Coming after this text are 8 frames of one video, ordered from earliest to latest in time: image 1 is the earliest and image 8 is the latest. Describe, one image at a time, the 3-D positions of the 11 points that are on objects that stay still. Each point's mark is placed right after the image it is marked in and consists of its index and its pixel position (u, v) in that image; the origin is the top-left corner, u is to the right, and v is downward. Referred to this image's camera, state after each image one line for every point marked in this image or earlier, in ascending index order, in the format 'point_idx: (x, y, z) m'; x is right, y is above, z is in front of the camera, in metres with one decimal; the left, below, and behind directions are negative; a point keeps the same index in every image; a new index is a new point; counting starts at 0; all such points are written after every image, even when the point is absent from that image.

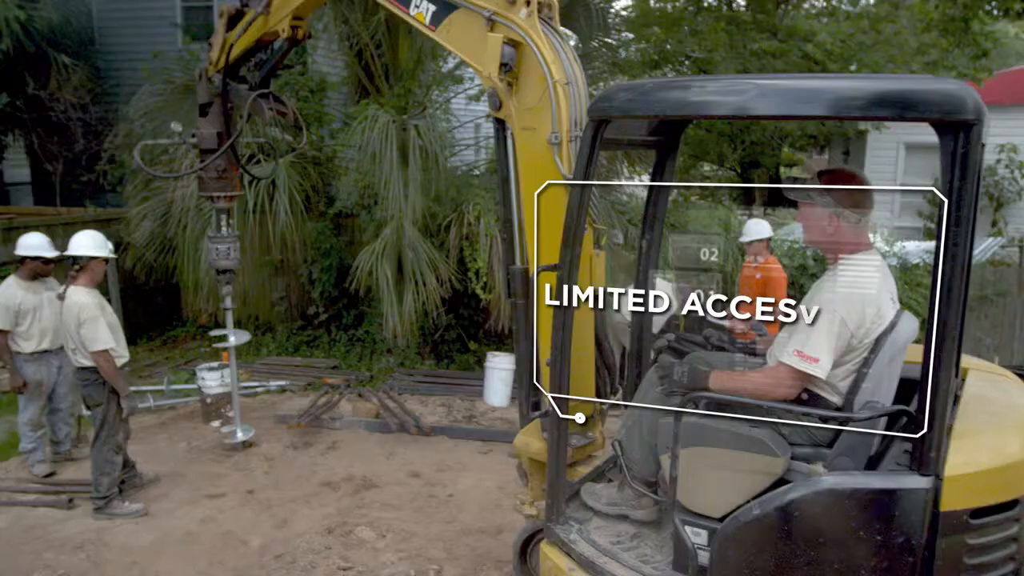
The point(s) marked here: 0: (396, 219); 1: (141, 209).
0: (-1.1, +0.7, +8.0) m
1: (-3.8, +0.8, +8.8) m
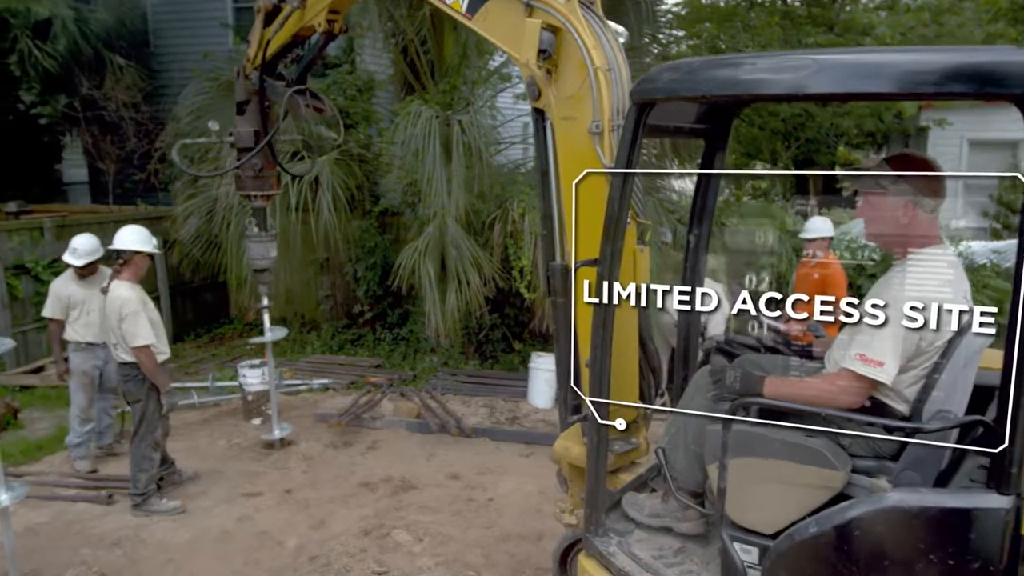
0: (-0.7, +0.7, +7.9) m
1: (-3.3, +0.8, +8.8) m
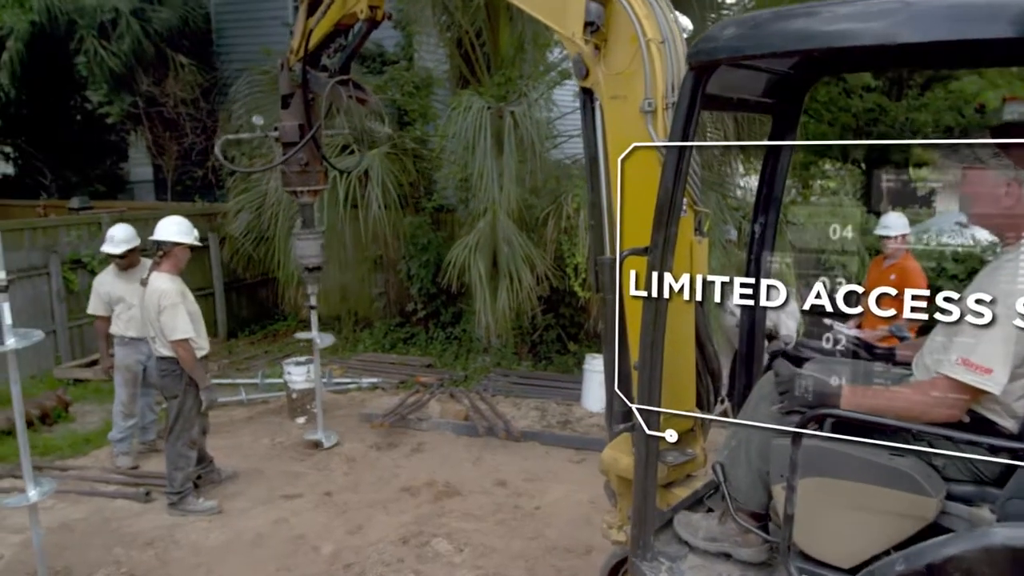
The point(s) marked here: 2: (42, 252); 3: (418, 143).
0: (-0.2, +0.7, +7.6) m
1: (-2.8, +0.9, +8.7) m
2: (-4.9, +0.4, +9.0) m
3: (-1.0, +1.6, +9.5) m
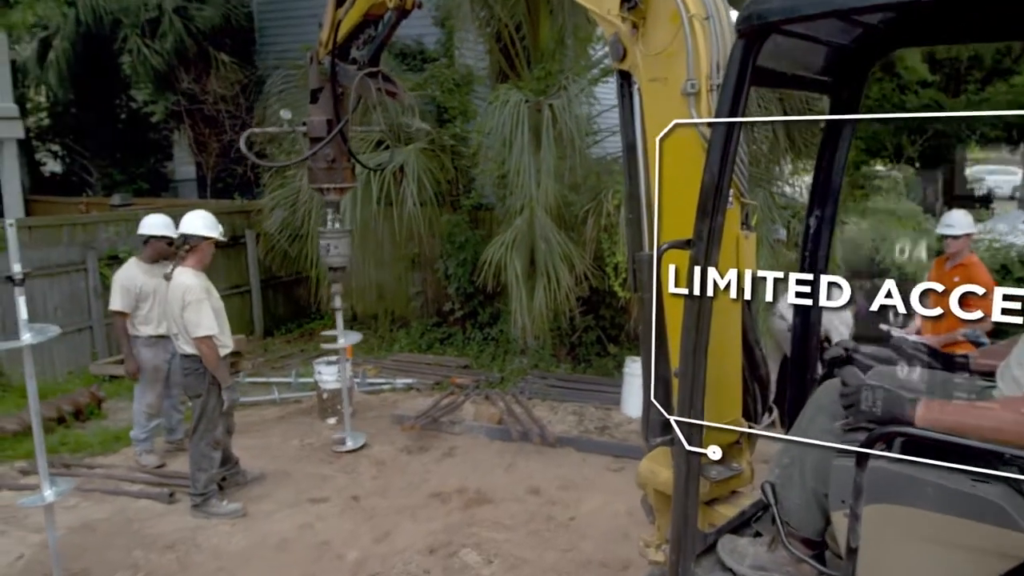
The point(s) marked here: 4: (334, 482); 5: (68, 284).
0: (+0.1, +0.7, +7.4) m
1: (-2.4, +0.9, +8.6) m
2: (-4.5, +0.4, +9.0) m
3: (-0.6, +1.6, +9.3) m
4: (-1.2, -1.3, +5.6) m
5: (-4.6, 0.0, +8.9) m
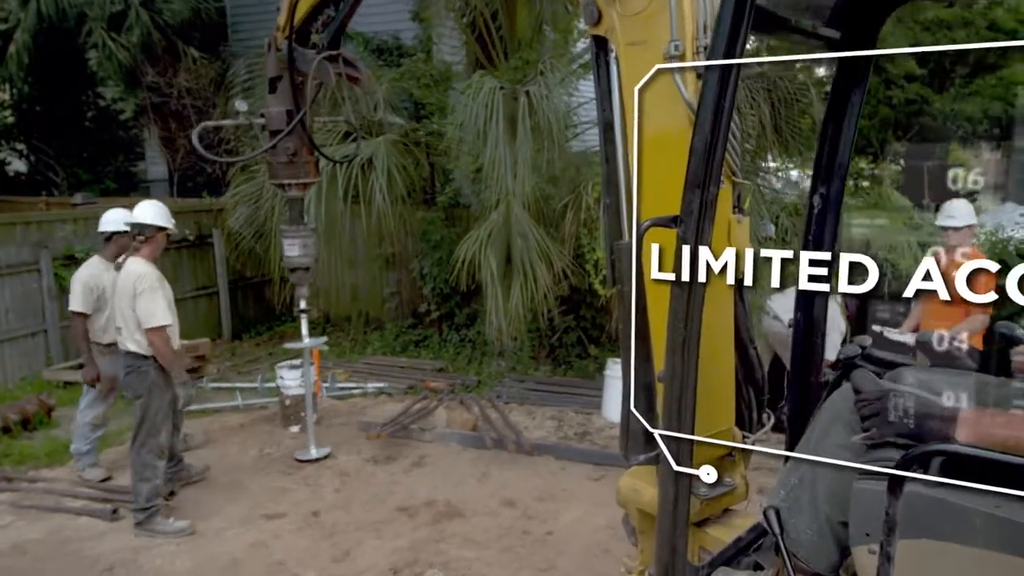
0: (-0.1, +0.7, +7.0) m
1: (-2.6, +0.9, +8.2) m
2: (-4.8, +0.4, +8.6) m
3: (-0.9, +1.6, +8.9) m
4: (-1.3, -1.3, +5.2) m
5: (-4.8, 0.0, +8.4) m
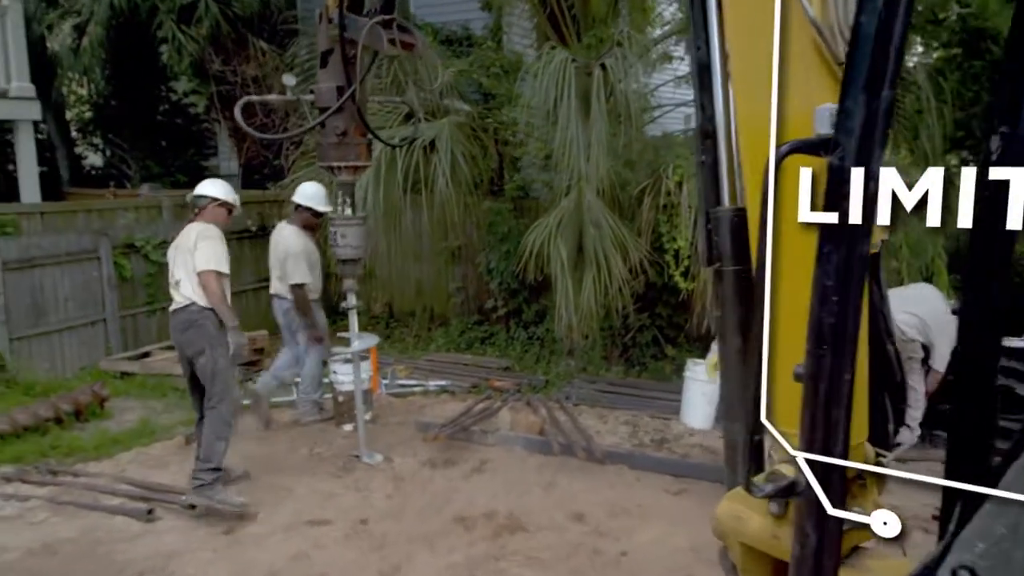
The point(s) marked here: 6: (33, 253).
0: (+0.5, +0.8, +6.5) m
1: (-2.0, +1.0, +7.9) m
2: (-4.1, +0.5, +8.4) m
3: (-0.1, +1.7, +8.5) m
4: (-0.9, -1.2, +4.8) m
5: (-4.2, +0.1, +8.3) m
6: (-4.4, +0.3, +7.8) m
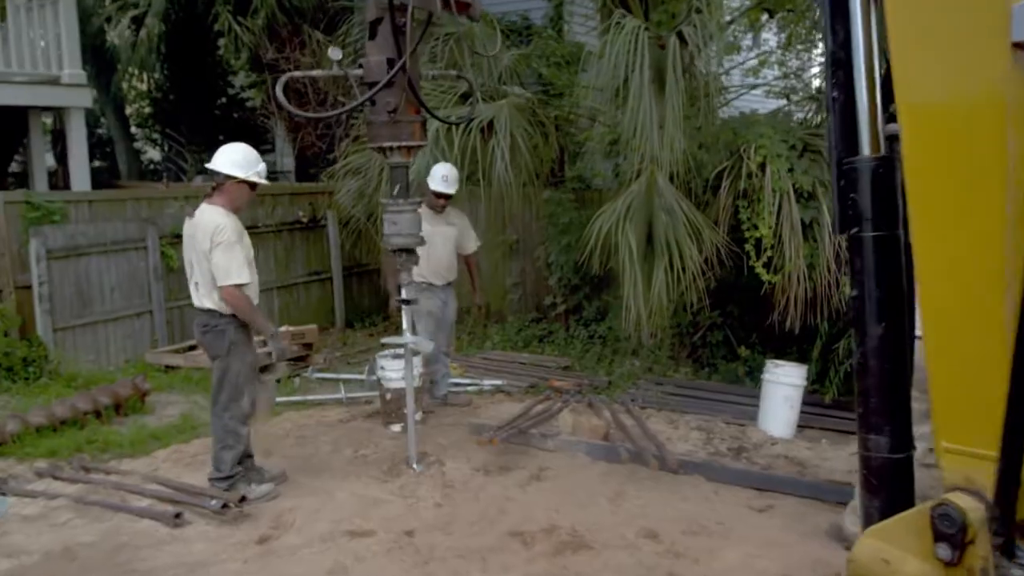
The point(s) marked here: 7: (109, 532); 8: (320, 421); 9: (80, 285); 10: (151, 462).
0: (+0.9, +0.8, +5.9) m
1: (-1.4, +1.1, +7.5) m
2: (-3.5, +0.6, +8.1) m
3: (+0.4, +1.7, +7.9) m
4: (-0.6, -1.1, +4.3) m
5: (-3.6, +0.2, +8.0) m
6: (-3.8, +0.4, +7.6) m
7: (-1.9, -1.2, +4.2) m
8: (-1.3, -0.9, +6.0) m
9: (-3.9, 0.0, +7.7) m
10: (-2.3, -1.1, +5.4) m
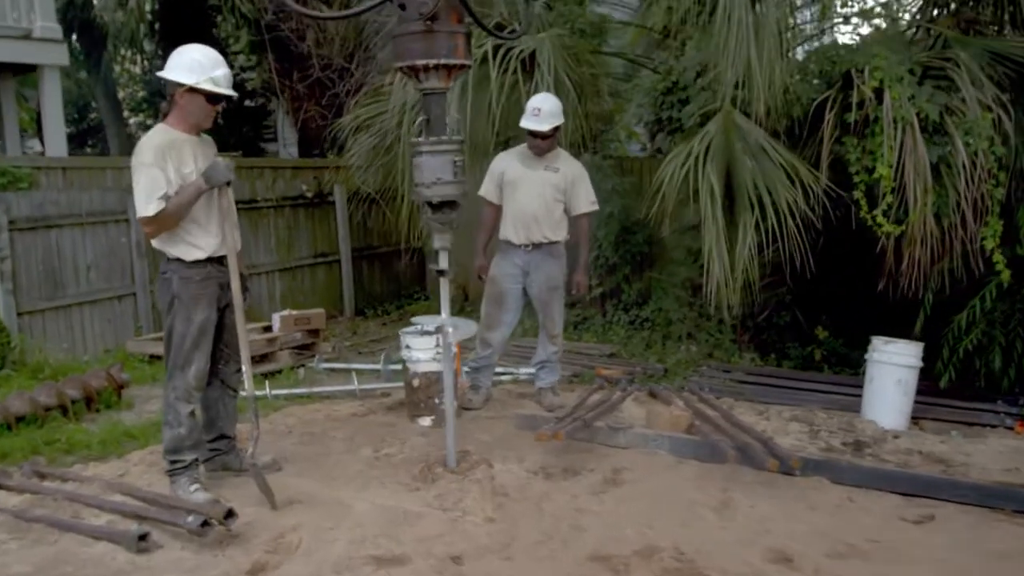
0: (+1.2, +1.0, +4.9) m
1: (-1.2, +1.3, +6.4) m
2: (-3.2, +0.8, +7.1) m
3: (+0.7, +1.9, +6.9) m
4: (-0.3, -0.9, +3.3) m
5: (-3.3, +0.4, +7.0) m
6: (-3.5, +0.6, +6.6) m
7: (-1.7, -1.0, +3.1) m
8: (-1.0, -0.7, +4.9) m
9: (-3.6, +0.2, +6.6) m
10: (-2.0, -0.9, +4.3) m
